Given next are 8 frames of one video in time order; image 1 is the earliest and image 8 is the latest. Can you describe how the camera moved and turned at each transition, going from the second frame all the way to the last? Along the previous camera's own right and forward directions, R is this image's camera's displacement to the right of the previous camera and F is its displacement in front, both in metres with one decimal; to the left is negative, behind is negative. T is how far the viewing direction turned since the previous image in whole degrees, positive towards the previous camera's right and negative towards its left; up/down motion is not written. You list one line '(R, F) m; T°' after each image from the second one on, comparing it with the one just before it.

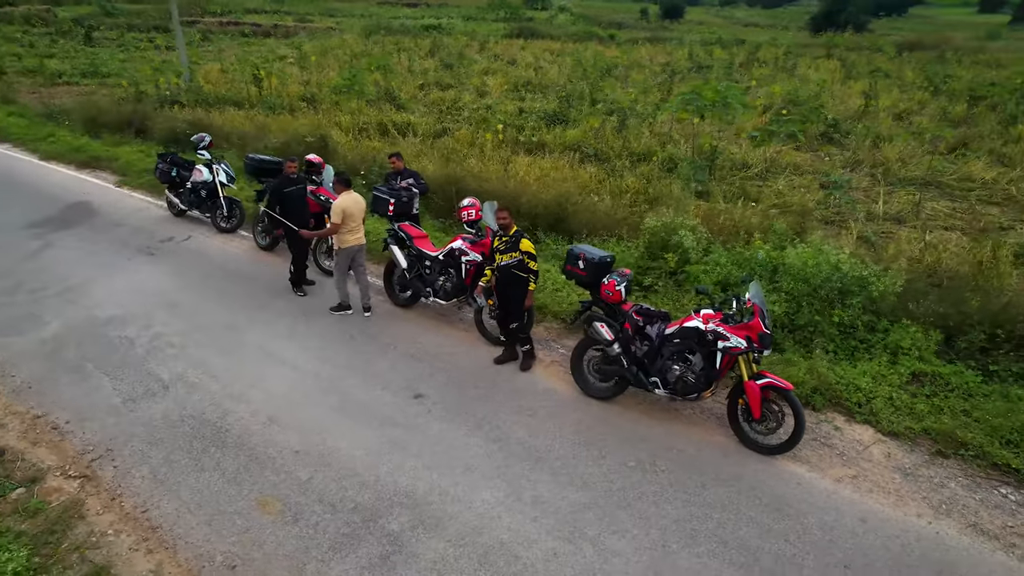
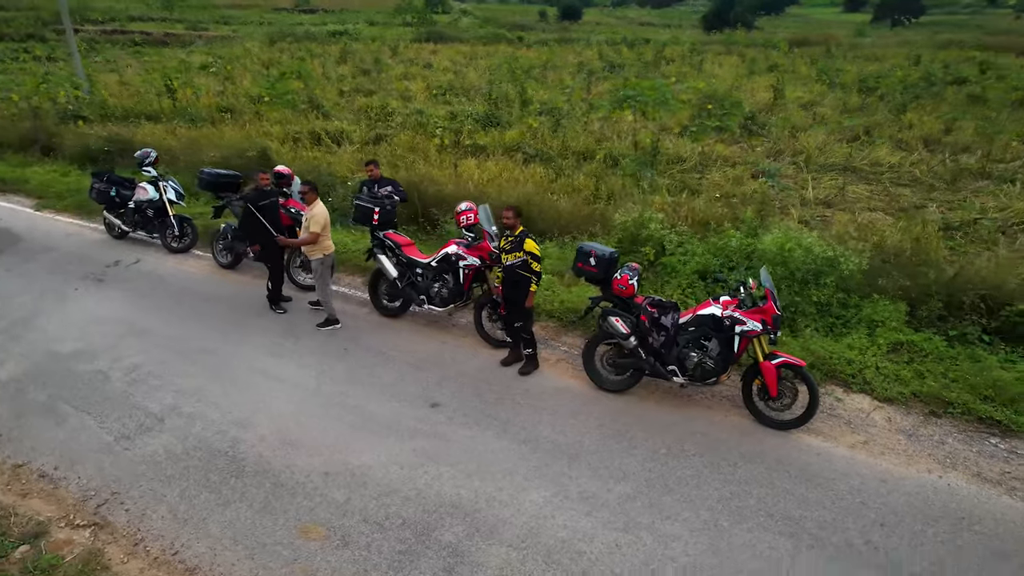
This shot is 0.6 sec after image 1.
(-0.8, 0.0) m; +8°
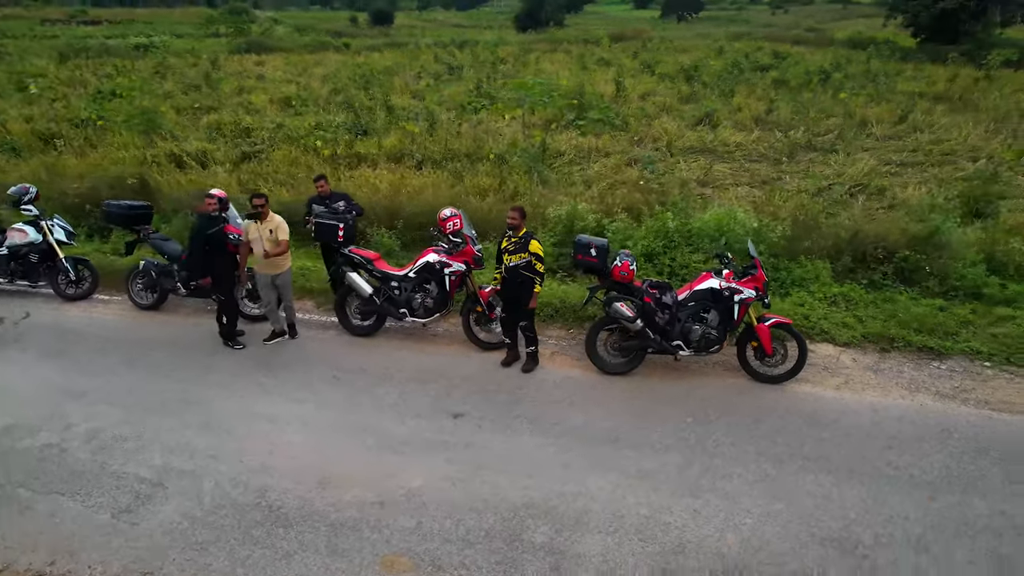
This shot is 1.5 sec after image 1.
(-1.4, +0.1) m; +14°
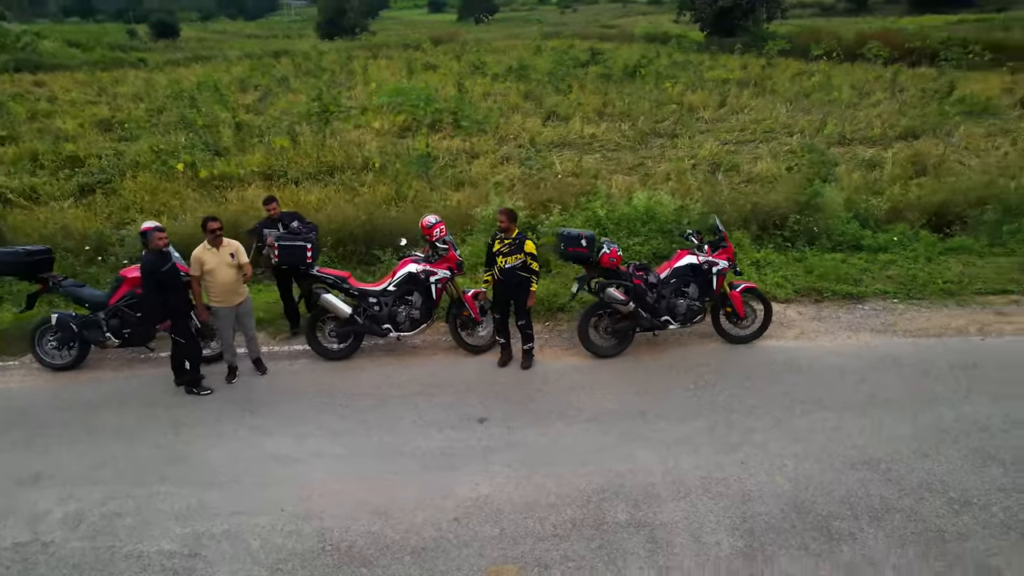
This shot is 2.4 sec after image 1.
(-1.5, +0.1) m; +15°
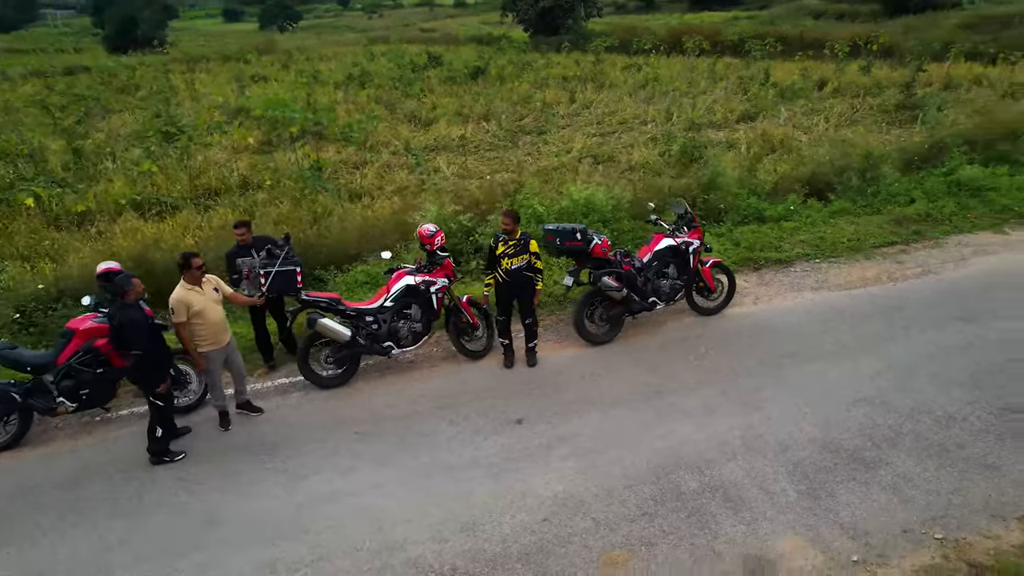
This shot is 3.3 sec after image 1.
(-1.5, +0.2) m; +14°
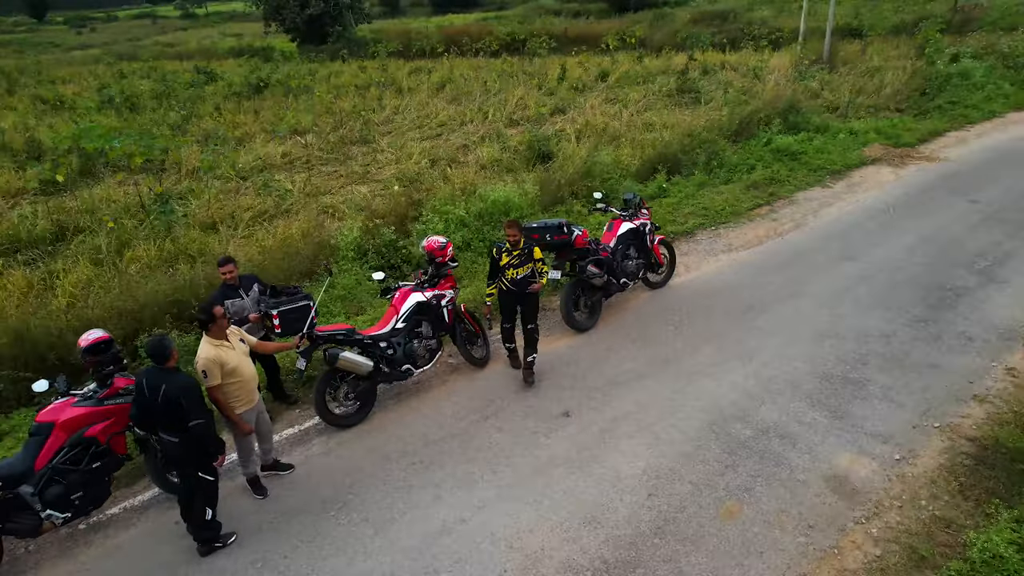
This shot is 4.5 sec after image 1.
(-2.0, +0.3) m; +19°
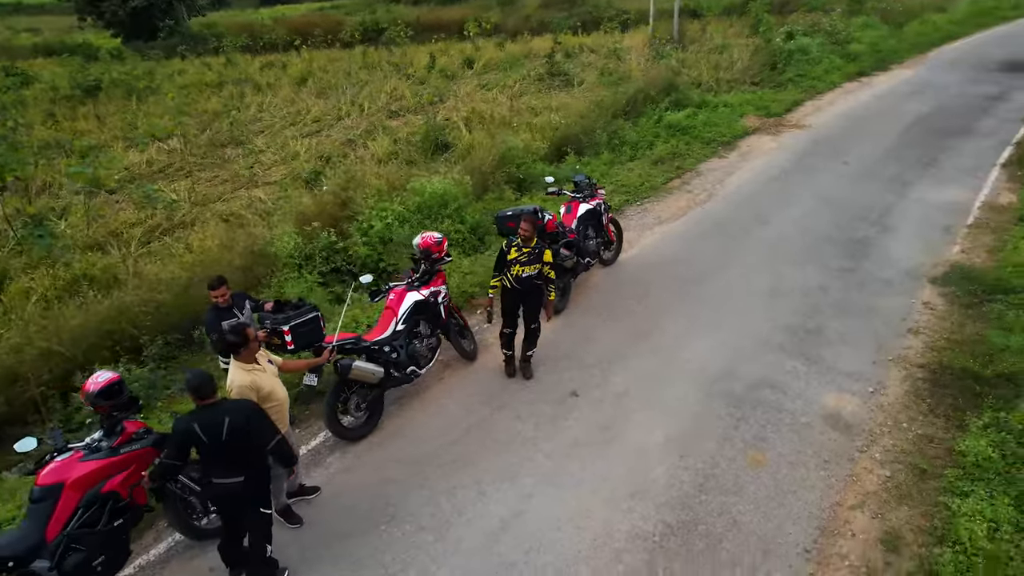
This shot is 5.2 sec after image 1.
(-1.2, +0.1) m; +12°
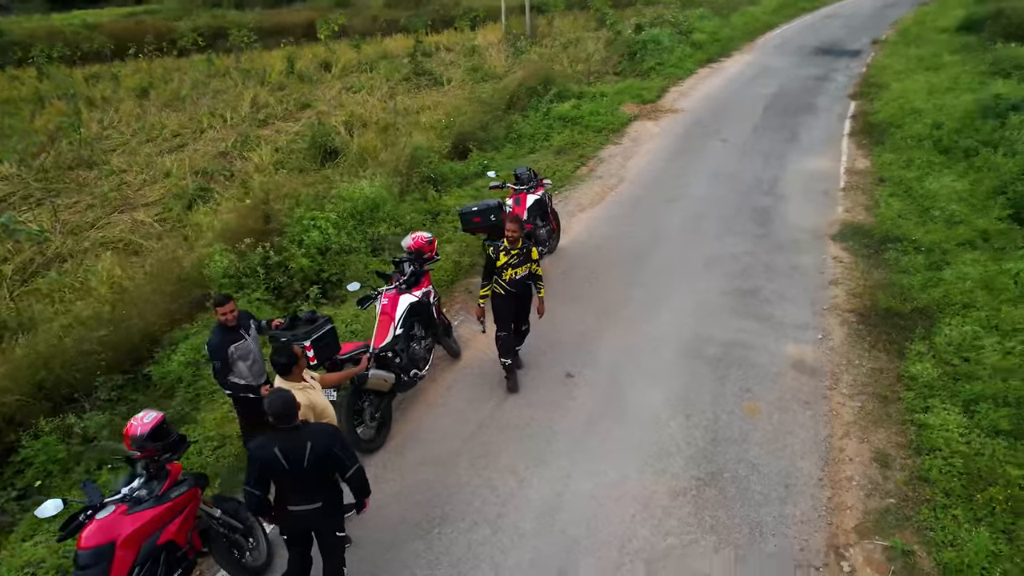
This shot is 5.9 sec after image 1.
(-1.2, 0.0) m; +12°
